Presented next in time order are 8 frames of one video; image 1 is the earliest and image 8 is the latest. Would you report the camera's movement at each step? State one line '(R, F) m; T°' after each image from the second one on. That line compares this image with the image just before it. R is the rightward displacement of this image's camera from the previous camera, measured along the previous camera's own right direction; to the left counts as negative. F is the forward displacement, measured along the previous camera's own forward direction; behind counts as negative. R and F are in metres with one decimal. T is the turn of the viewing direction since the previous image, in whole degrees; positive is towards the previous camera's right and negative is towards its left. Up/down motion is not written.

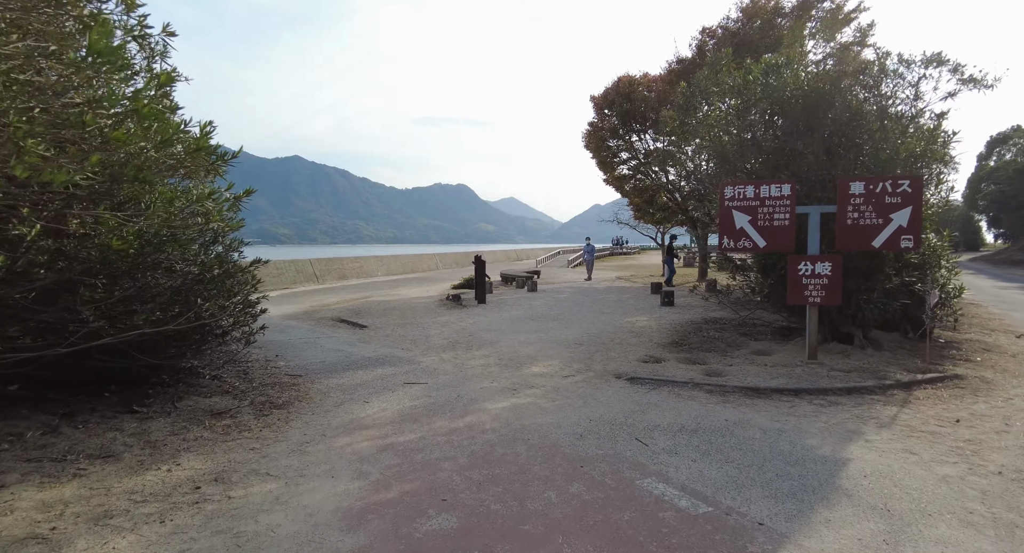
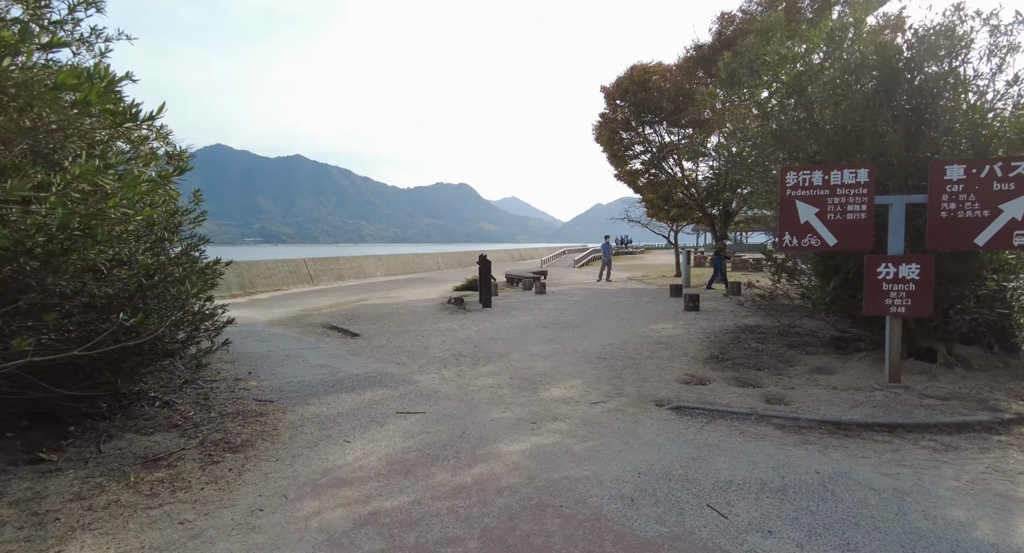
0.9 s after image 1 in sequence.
(-0.2, +1.2) m; 0°
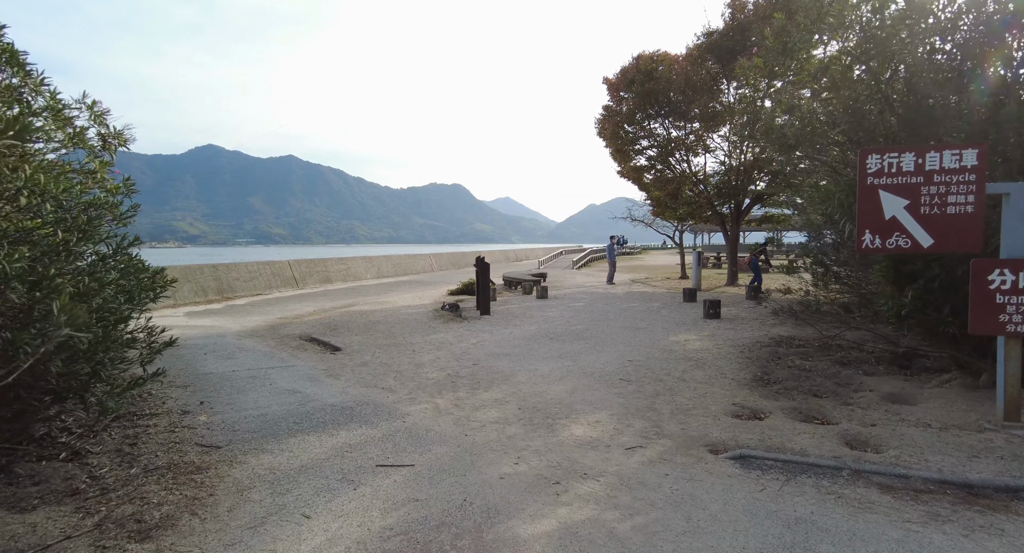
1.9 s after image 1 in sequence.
(-0.2, +1.2) m; +1°
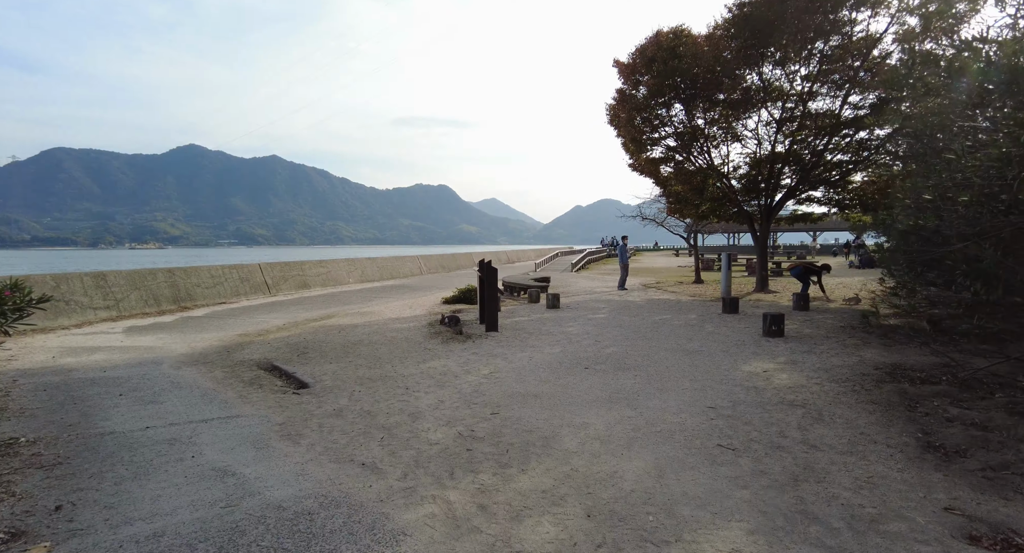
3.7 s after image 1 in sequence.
(-0.5, +2.1) m; +1°
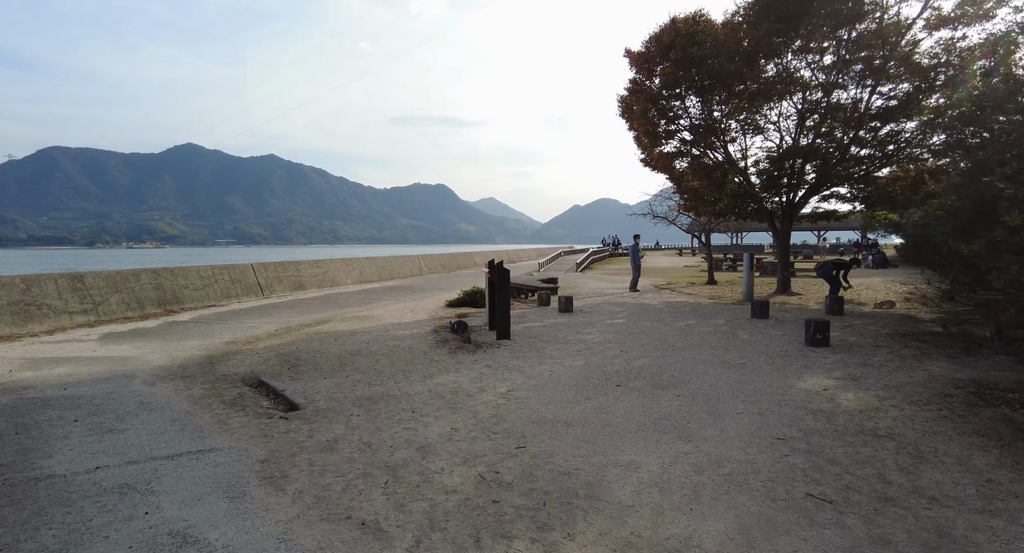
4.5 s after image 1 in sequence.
(-0.3, +0.9) m; 0°
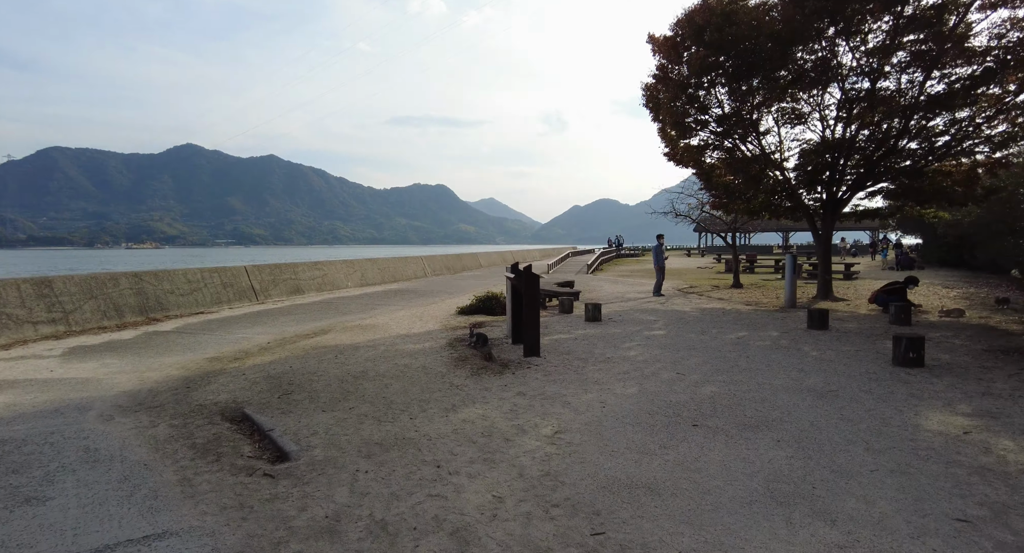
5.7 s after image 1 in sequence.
(-0.5, +1.3) m; 0°
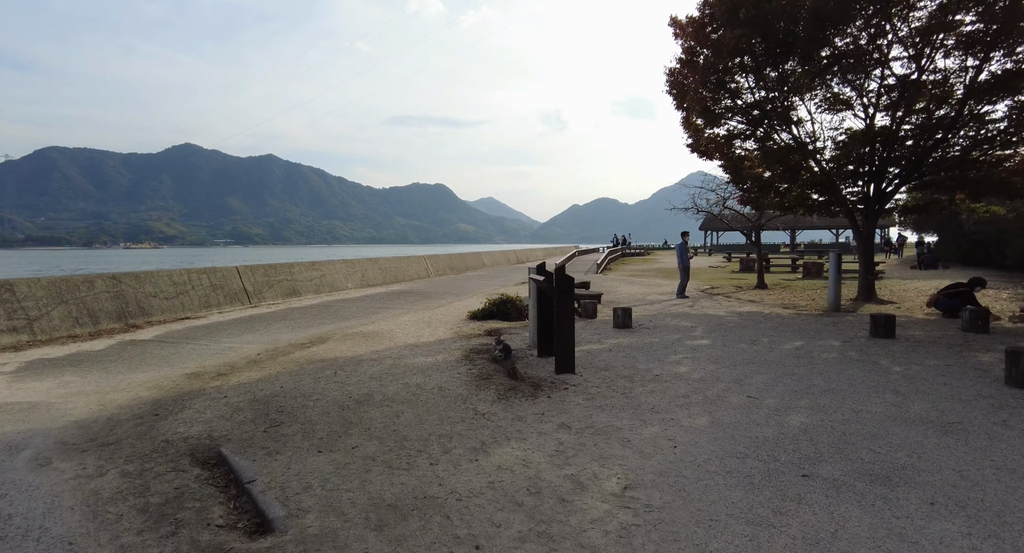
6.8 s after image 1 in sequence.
(-0.4, +1.2) m; 0°
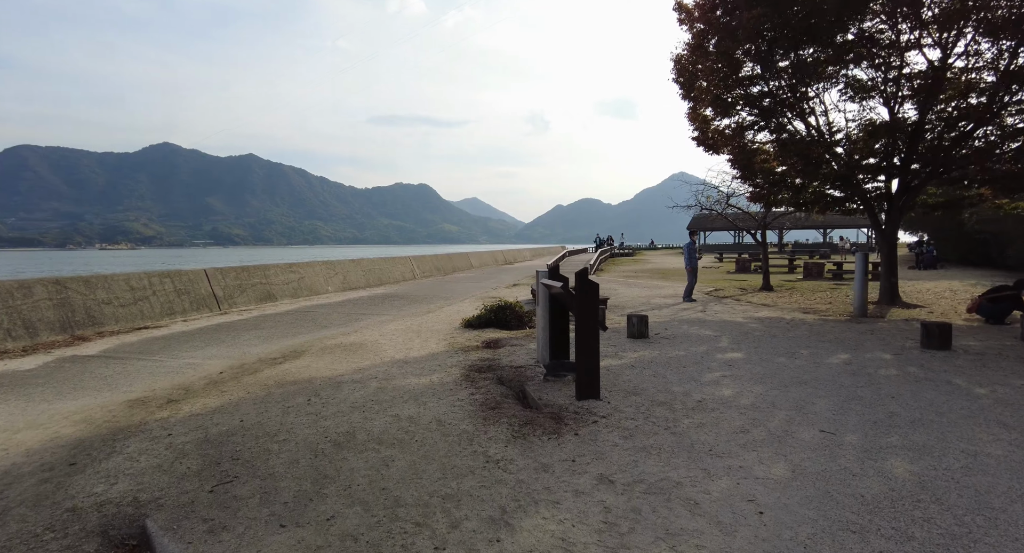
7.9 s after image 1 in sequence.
(-0.3, +1.2) m; +2°
